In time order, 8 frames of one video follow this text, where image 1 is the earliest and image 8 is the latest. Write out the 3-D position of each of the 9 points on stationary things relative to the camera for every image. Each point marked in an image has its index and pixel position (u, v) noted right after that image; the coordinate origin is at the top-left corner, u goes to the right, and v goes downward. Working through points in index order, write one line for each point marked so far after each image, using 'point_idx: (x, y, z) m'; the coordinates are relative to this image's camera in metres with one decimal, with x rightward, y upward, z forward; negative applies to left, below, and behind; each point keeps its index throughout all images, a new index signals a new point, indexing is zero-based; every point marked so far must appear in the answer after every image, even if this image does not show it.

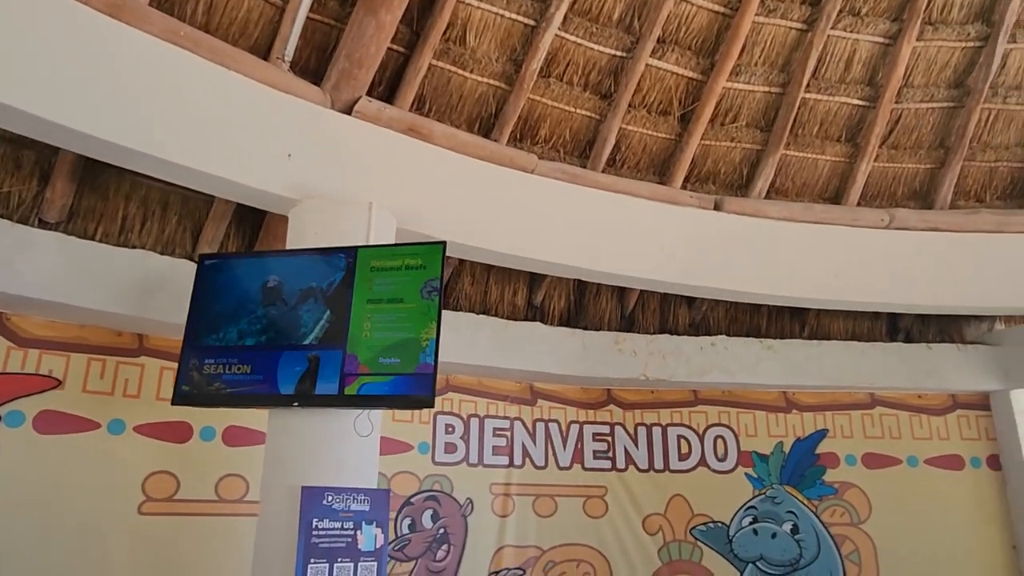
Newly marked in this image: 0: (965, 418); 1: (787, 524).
0: (+2.4, -0.7, +3.8) m
1: (+1.4, -1.2, +3.6) m
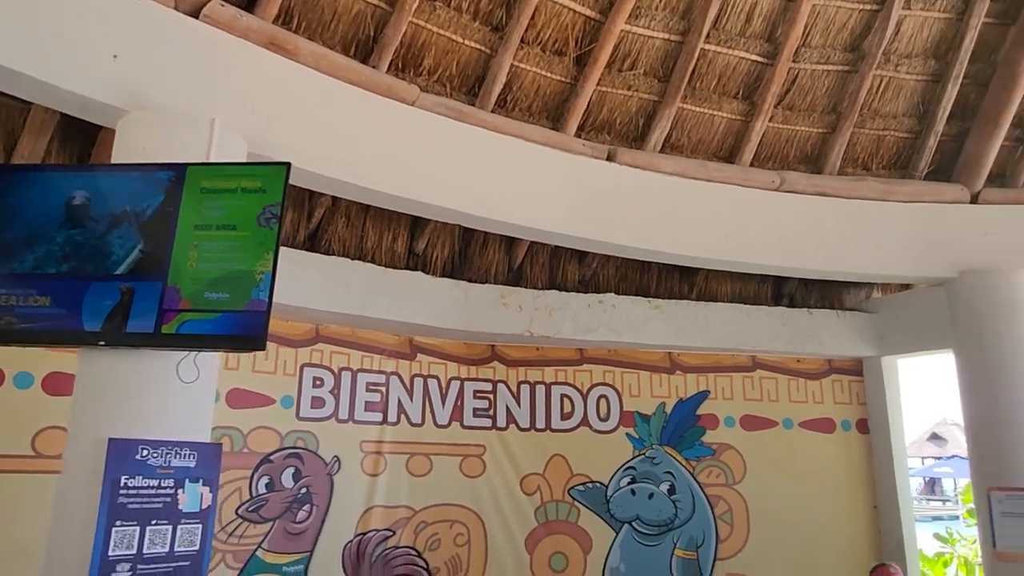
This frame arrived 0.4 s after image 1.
0: (+1.8, -0.5, +3.9) m
1: (+0.8, -1.0, +3.6) m
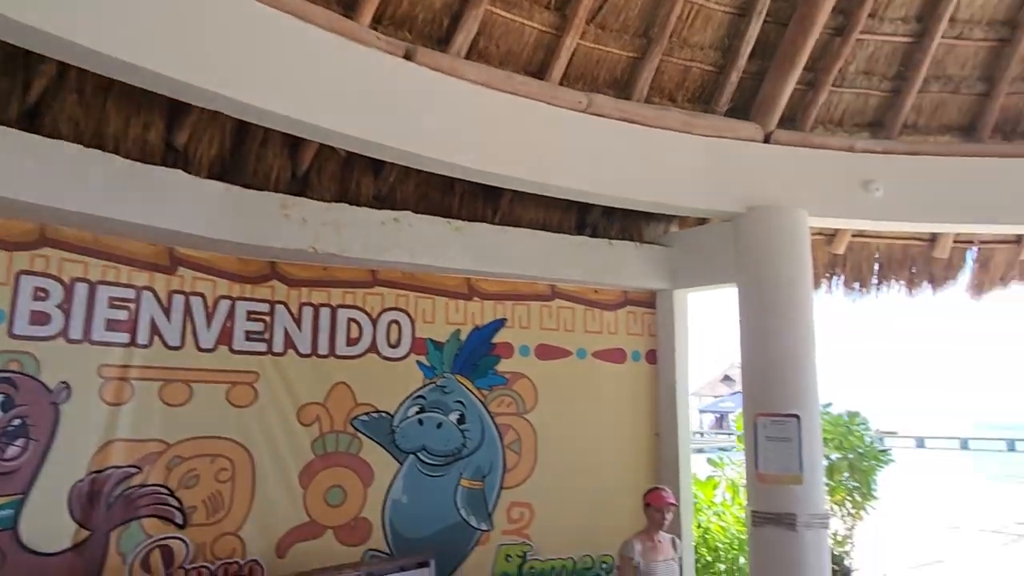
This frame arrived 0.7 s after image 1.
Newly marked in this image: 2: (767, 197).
0: (+0.7, -0.1, +3.9) m
1: (-0.3, -0.6, +3.5) m
2: (+1.3, +0.5, +3.6) m
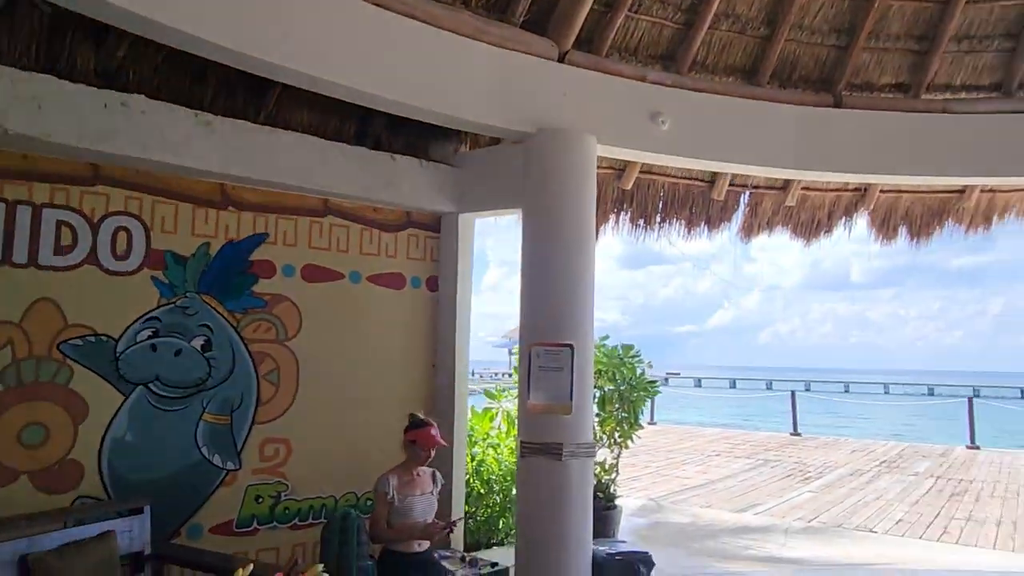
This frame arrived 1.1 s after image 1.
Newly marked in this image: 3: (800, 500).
0: (-0.5, +0.3, +3.7) m
1: (-1.3, -0.2, +3.0) m
2: (+0.2, +0.8, +3.4) m
3: (+2.7, -2.0, +6.7) m
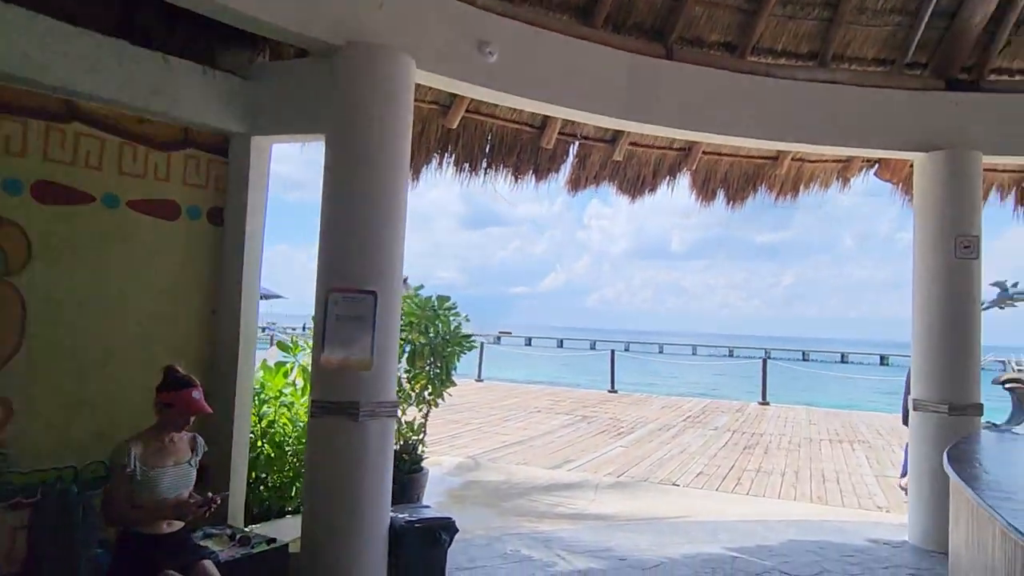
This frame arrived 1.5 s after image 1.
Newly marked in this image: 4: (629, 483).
0: (-1.4, +0.5, +3.1) m
1: (-2.0, +0.1, +2.3) m
2: (-0.6, +1.1, +3.0) m
3: (+0.9, -1.6, +6.8) m
4: (+0.9, -1.5, +5.5) m
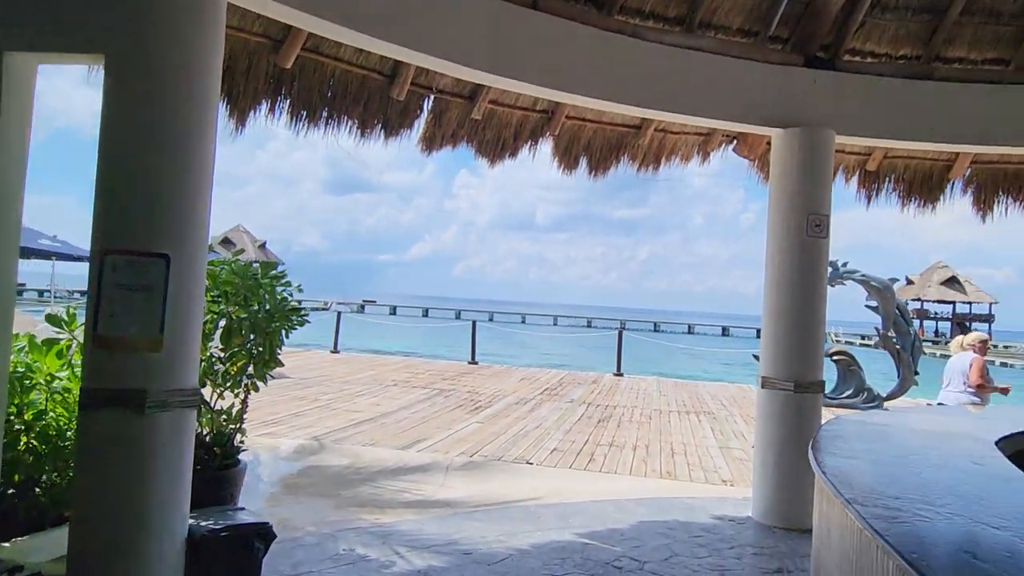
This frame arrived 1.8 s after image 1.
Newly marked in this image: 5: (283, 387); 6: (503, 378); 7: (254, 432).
0: (-1.9, +0.7, +2.4) m
1: (-2.5, +0.2, +1.5) m
2: (-1.1, +1.2, +2.4) m
3: (-0.4, -1.3, +6.6) m
4: (-0.2, -1.3, +5.3) m
5: (-2.8, -1.2, +8.9) m
6: (-0.1, -1.4, +11.3) m
7: (-2.2, -1.2, +6.1) m
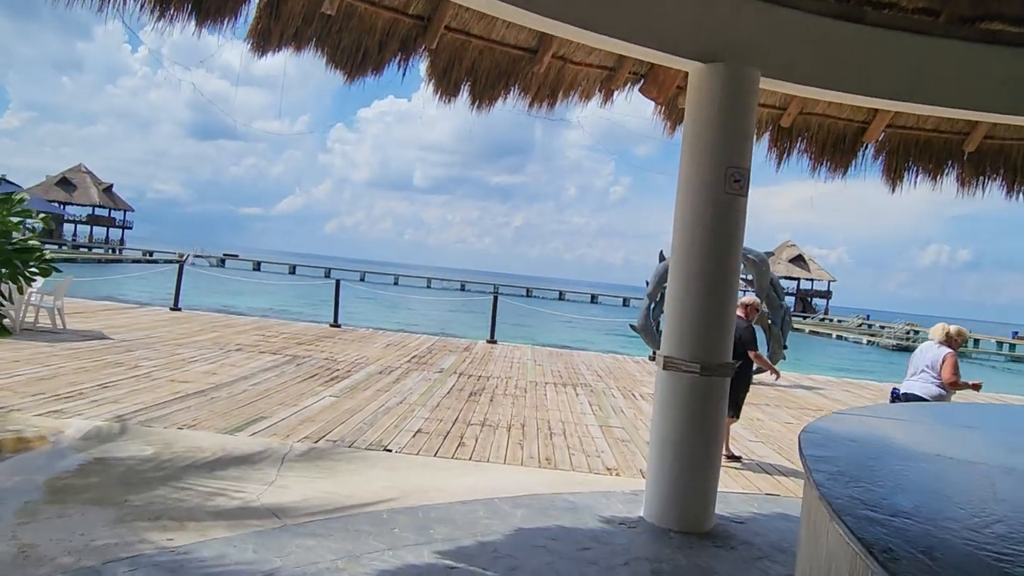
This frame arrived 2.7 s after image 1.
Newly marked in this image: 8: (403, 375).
0: (-2.2, +0.9, +1.1) m
1: (-2.6, +0.3, +0.2) m
2: (-1.4, +1.3, +1.2) m
3: (-1.5, -0.9, +5.6) m
4: (-1.1, -1.0, +4.4) m
5: (-4.3, -0.6, +7.5) m
6: (-2.1, -0.8, +10.3) m
7: (-3.2, -0.8, +4.8) m
8: (-1.2, -1.0, +7.8) m
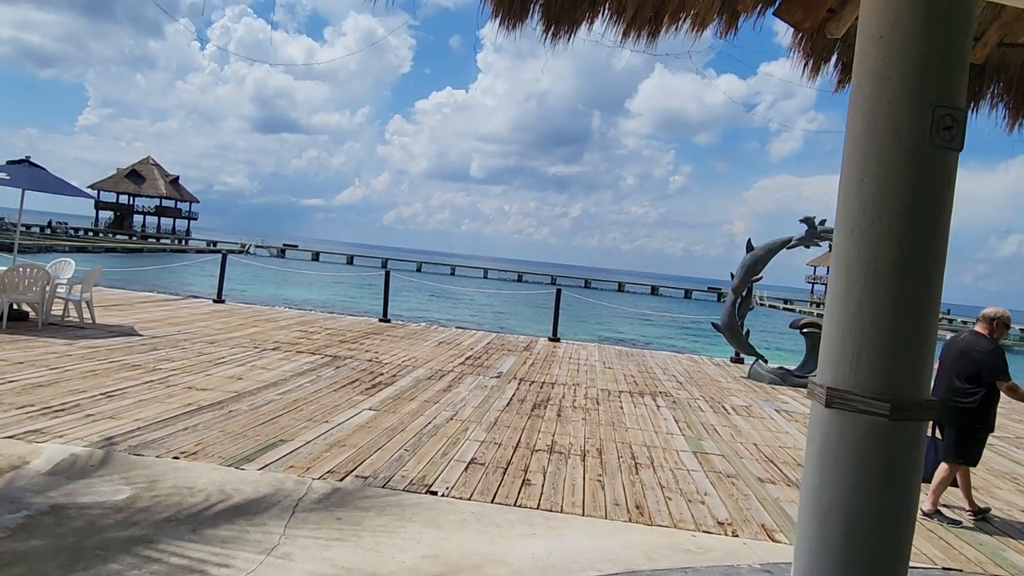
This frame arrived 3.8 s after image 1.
0: (-2.1, +0.9, +0.2) m
1: (-2.5, +0.3, -0.7) m
2: (-1.3, +1.3, +0.3) m
3: (-1.1, -0.9, +4.6) m
4: (-0.7, -1.0, +3.4) m
5: (-3.7, -0.6, +6.7) m
6: (-1.2, -0.7, +9.4) m
7: (-2.8, -0.8, +4.0) m
8: (-0.5, -0.9, +6.8) m
